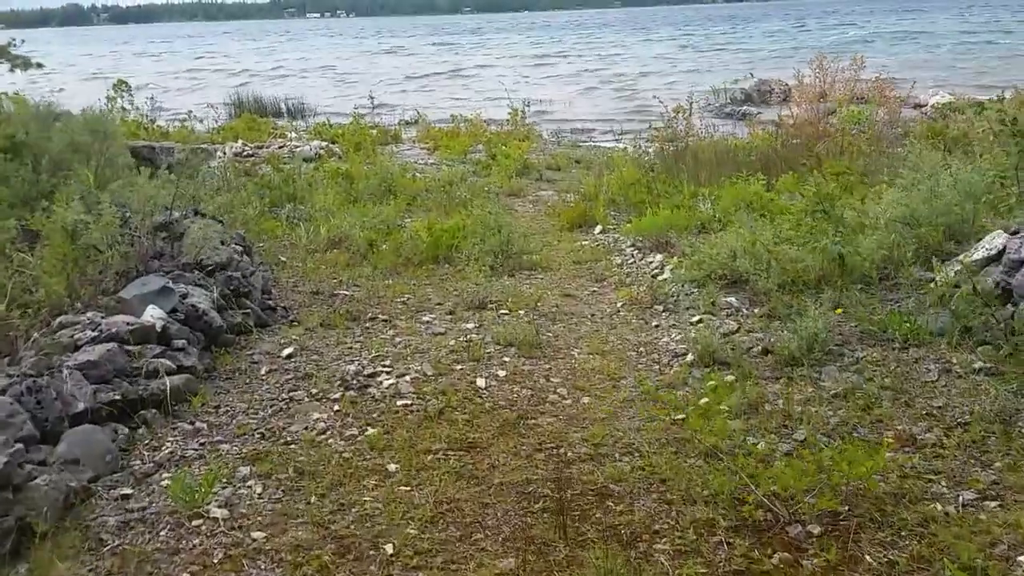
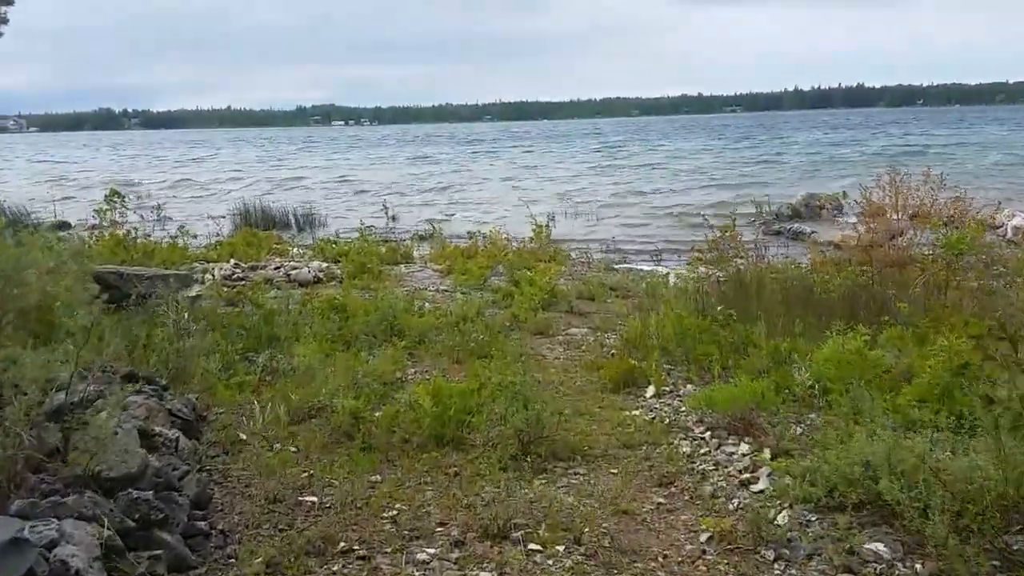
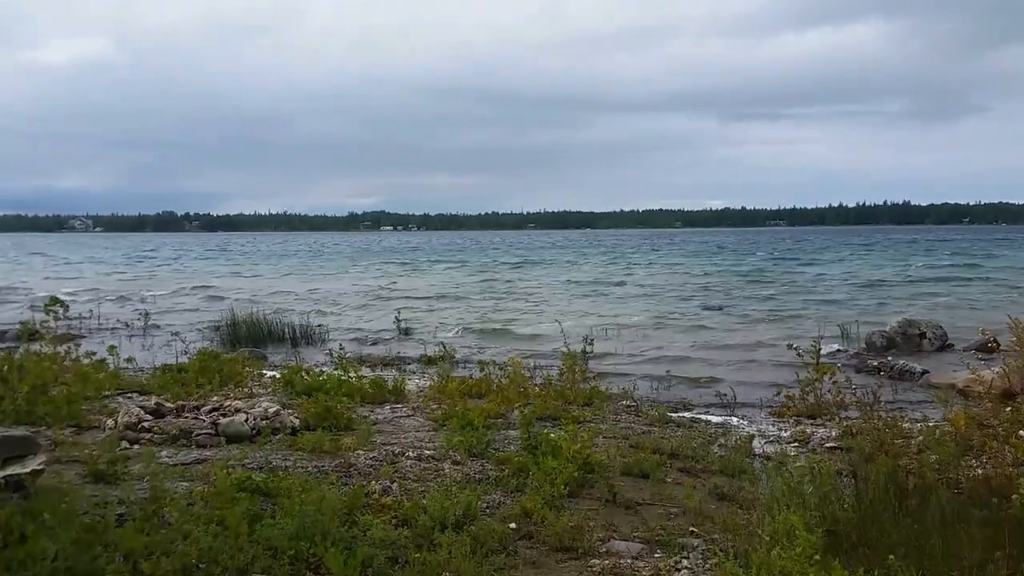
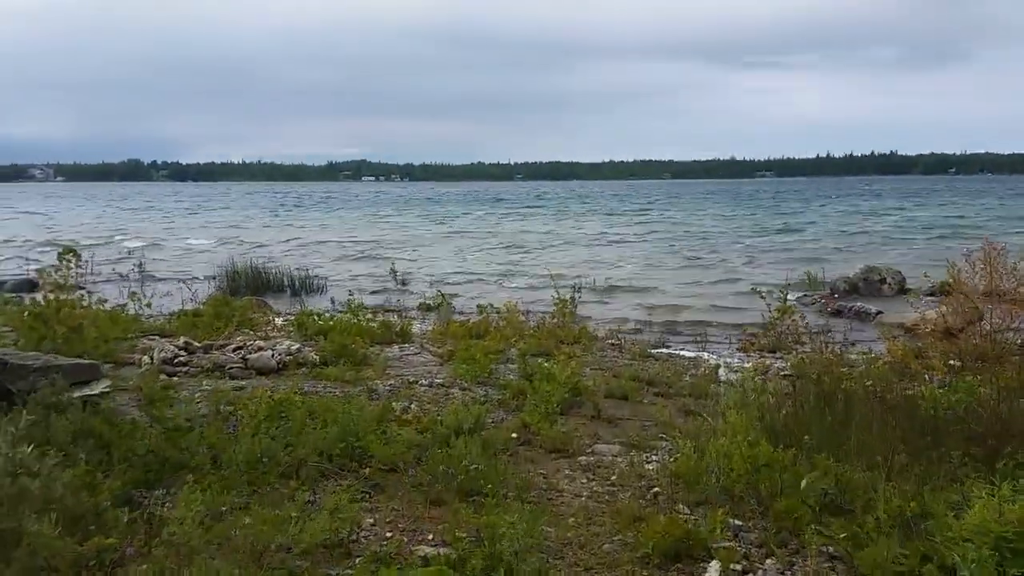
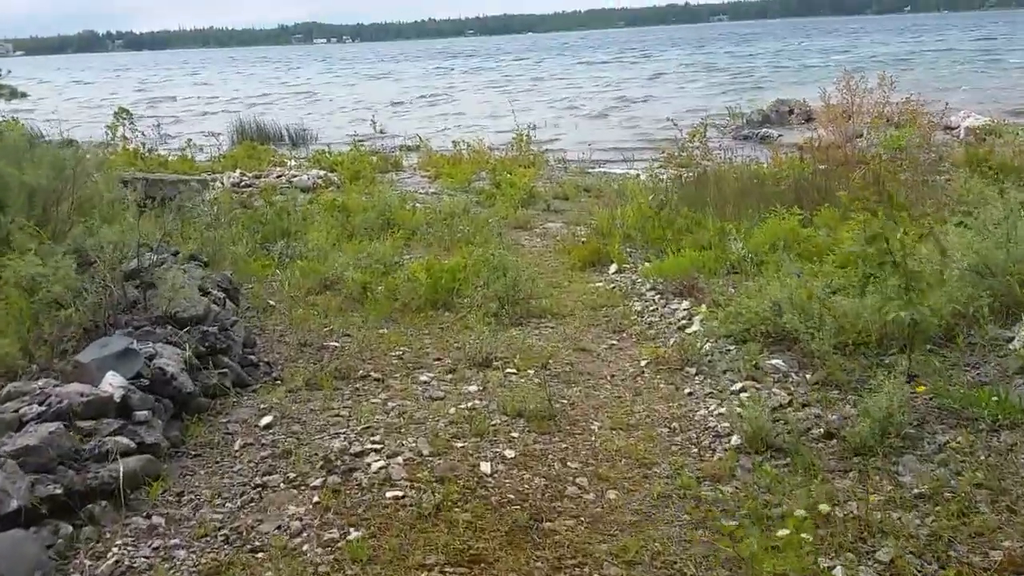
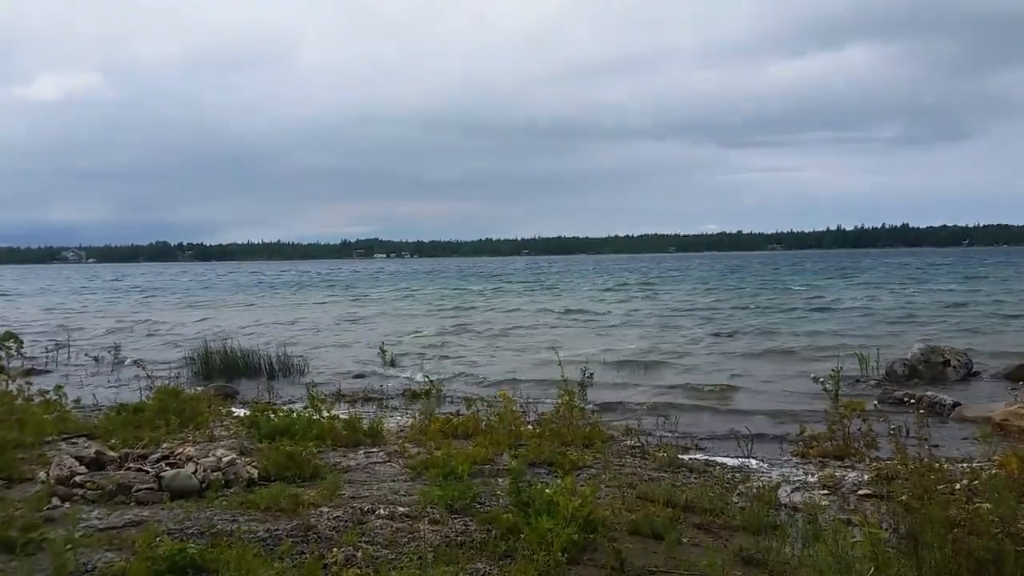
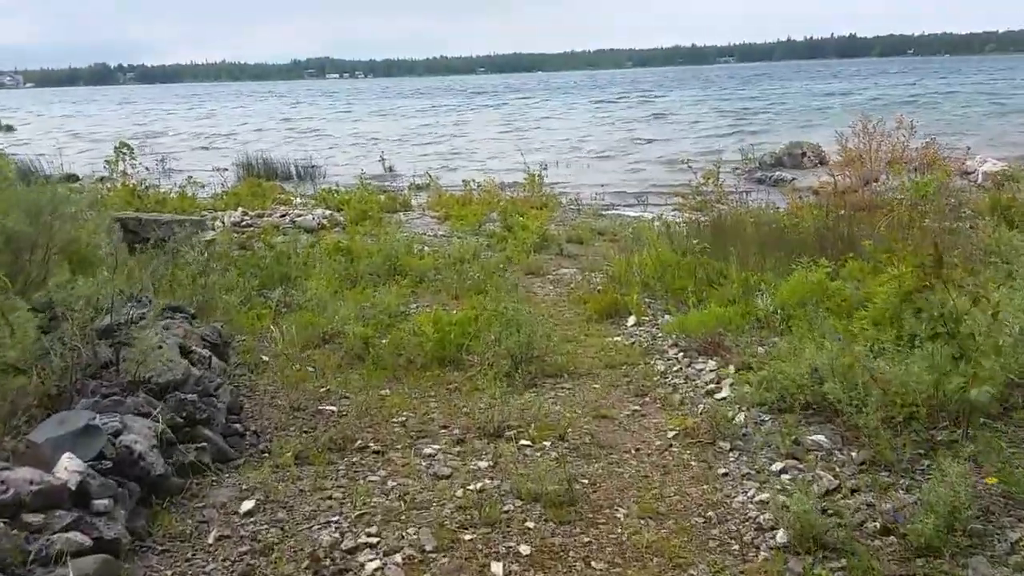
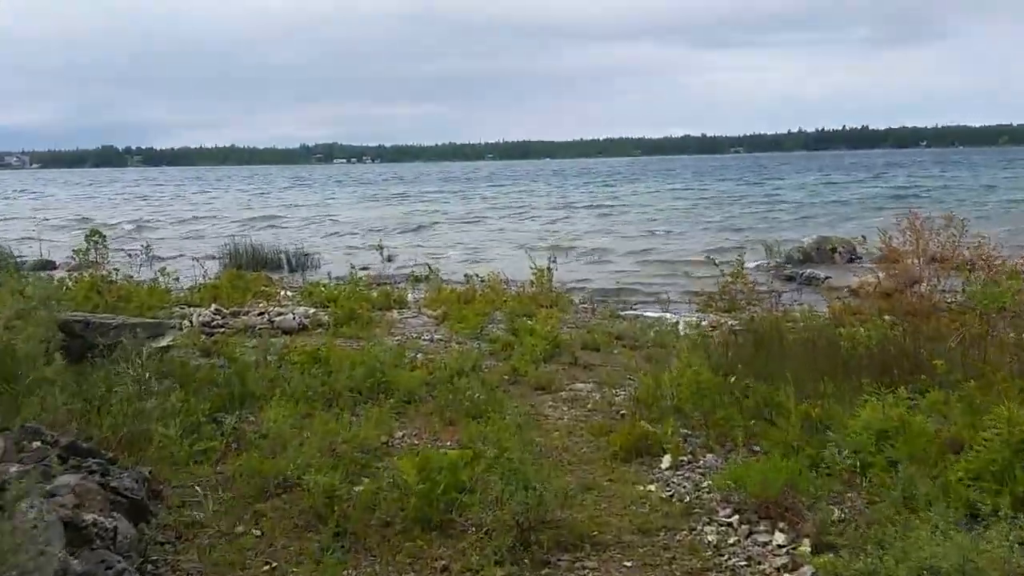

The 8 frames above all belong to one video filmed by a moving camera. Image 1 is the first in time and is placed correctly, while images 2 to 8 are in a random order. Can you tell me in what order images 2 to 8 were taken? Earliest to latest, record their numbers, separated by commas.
5, 7, 2, 8, 4, 3, 6
